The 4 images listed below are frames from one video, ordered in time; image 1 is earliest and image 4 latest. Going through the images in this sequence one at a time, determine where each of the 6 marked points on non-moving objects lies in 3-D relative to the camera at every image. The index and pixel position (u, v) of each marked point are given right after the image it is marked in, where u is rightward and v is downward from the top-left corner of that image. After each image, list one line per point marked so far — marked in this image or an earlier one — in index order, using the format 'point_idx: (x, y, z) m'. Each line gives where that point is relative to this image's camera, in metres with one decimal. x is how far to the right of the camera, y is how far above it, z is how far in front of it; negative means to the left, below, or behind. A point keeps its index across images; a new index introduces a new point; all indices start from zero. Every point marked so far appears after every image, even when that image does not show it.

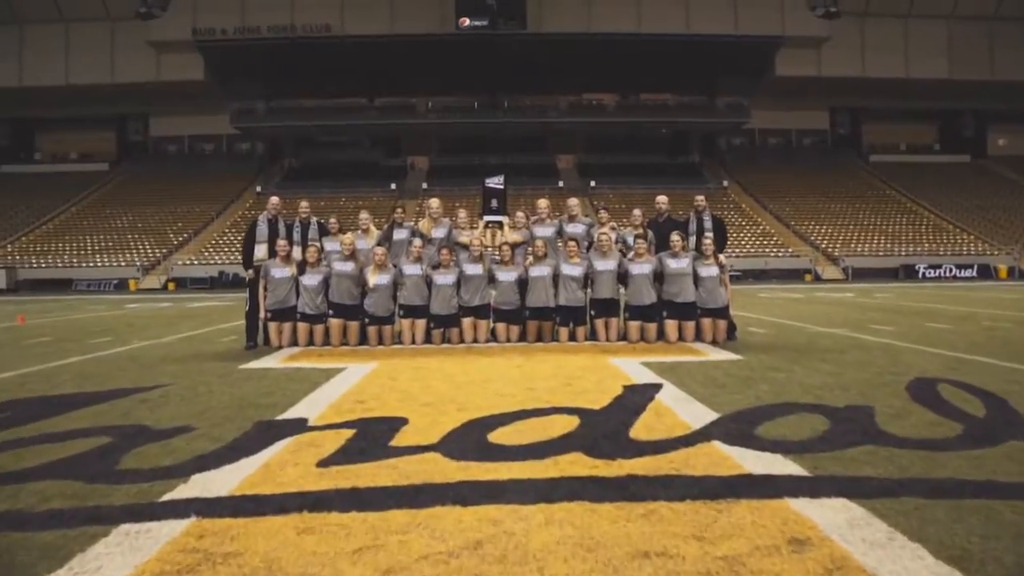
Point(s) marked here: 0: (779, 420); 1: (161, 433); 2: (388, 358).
0: (+1.2, -0.6, +3.7) m
1: (-1.5, -0.6, +3.5) m
2: (-1.0, -0.5, +6.4) m
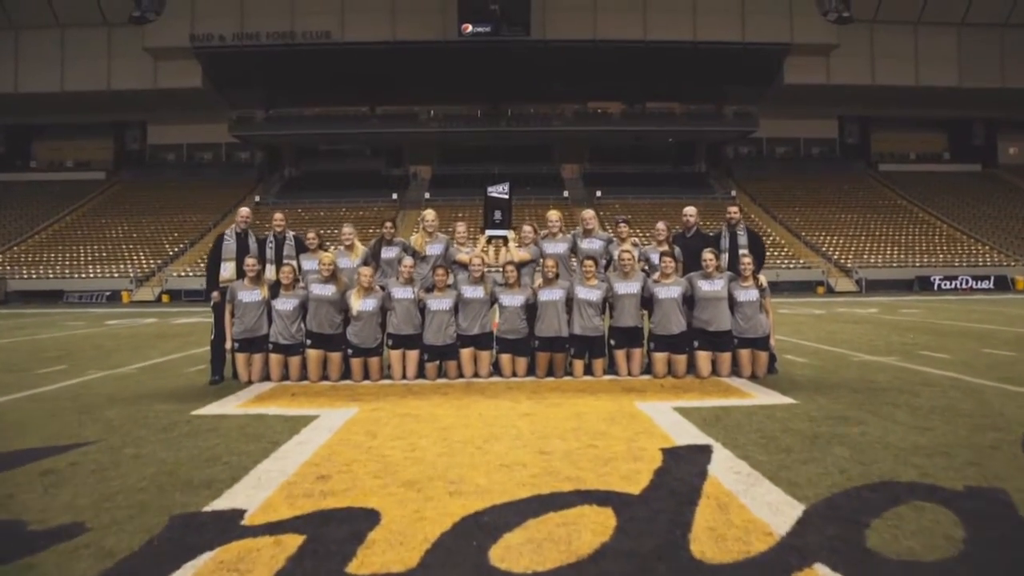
0: (+1.2, -0.7, +2.7) m
1: (-1.5, -0.8, +2.5) m
2: (-0.9, -0.7, +5.4) m
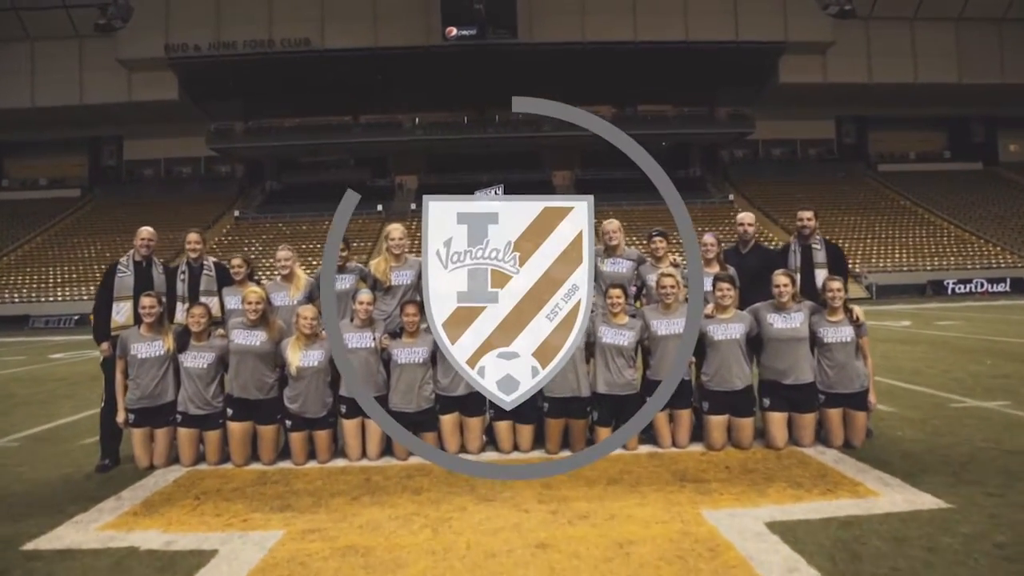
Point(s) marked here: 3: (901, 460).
0: (+1.3, -0.9, +1.0) m
1: (-1.4, -1.0, +0.8) m
2: (-0.9, -1.0, +3.7) m
3: (+2.0, -0.9, +4.2) m
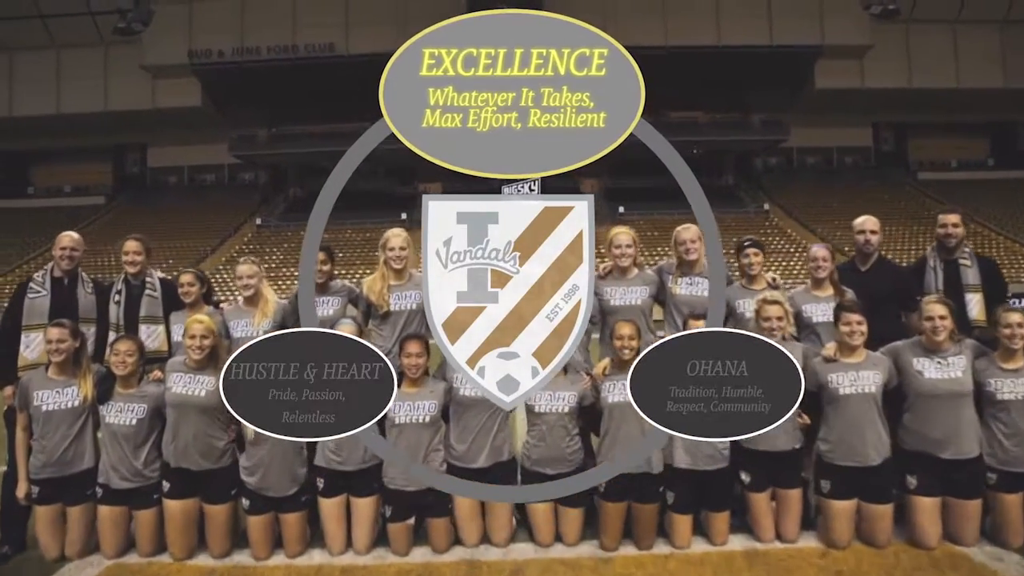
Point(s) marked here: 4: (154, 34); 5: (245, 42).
0: (+1.3, -1.0, -0.3) m
1: (-1.4, -1.1, -0.4) m
2: (-0.8, -1.1, +2.4) m
3: (+2.1, -1.0, +2.9) m
4: (-10.2, +7.0, +22.9) m
5: (-7.4, +6.7, +22.0) m
